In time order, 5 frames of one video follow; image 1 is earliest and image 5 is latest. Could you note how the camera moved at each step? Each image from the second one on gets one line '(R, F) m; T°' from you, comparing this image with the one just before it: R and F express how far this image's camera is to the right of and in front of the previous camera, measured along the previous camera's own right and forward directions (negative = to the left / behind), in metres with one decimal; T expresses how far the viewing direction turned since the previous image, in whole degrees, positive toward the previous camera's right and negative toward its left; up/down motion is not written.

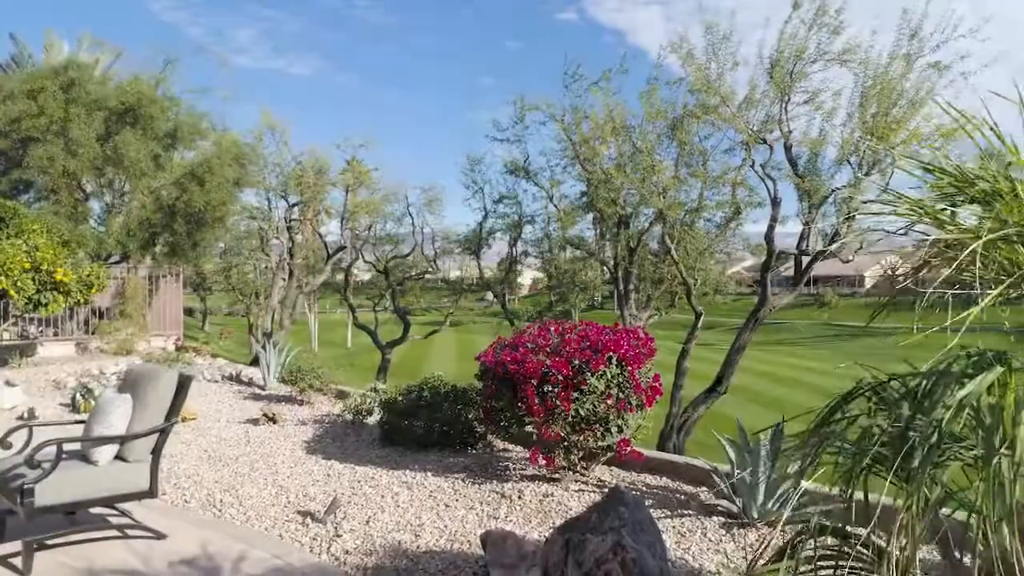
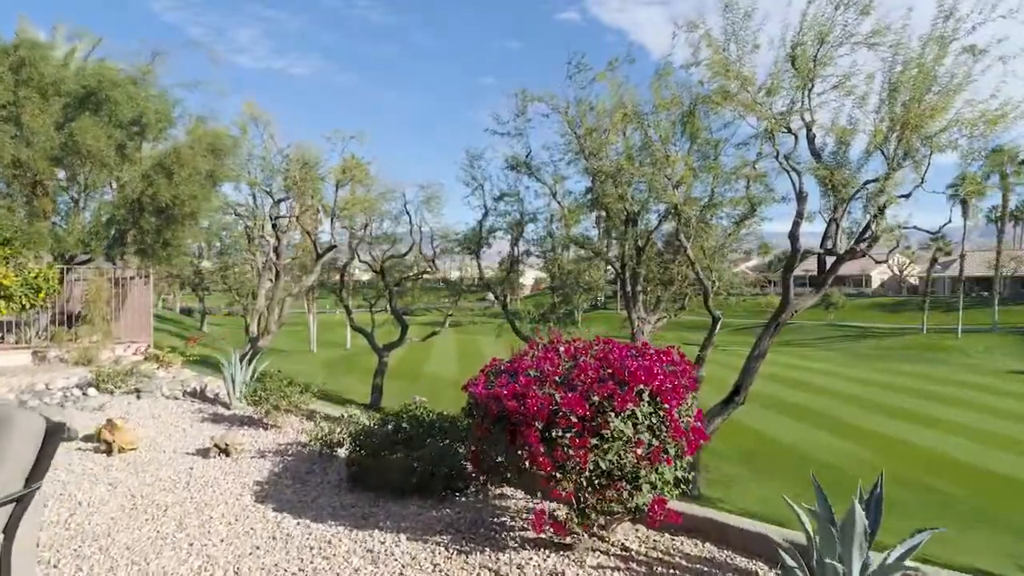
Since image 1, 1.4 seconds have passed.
(0.0, +0.9) m; 0°
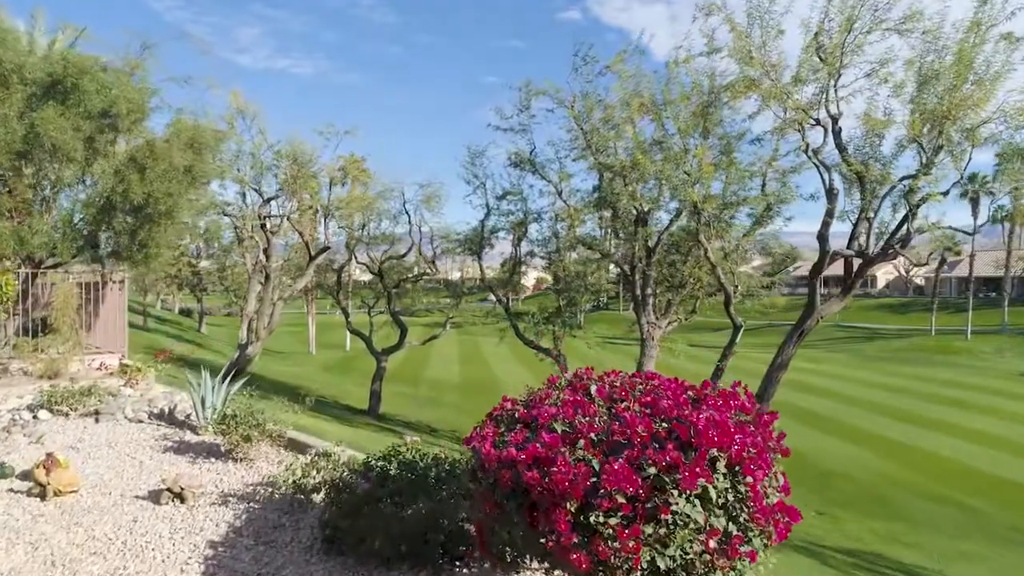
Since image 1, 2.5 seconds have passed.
(-0.1, +0.8) m; 0°
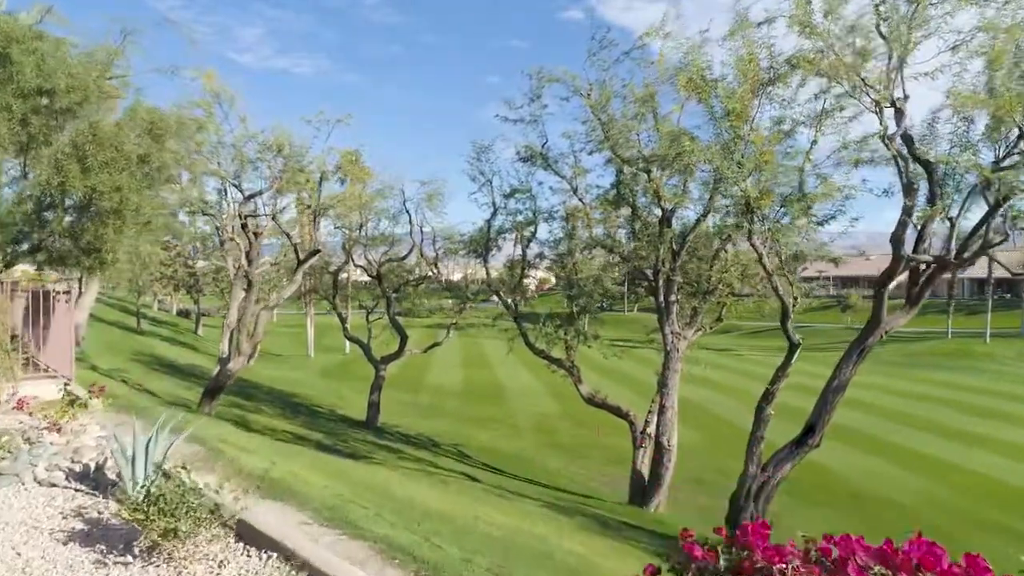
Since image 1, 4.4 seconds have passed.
(-0.2, +1.4) m; 0°
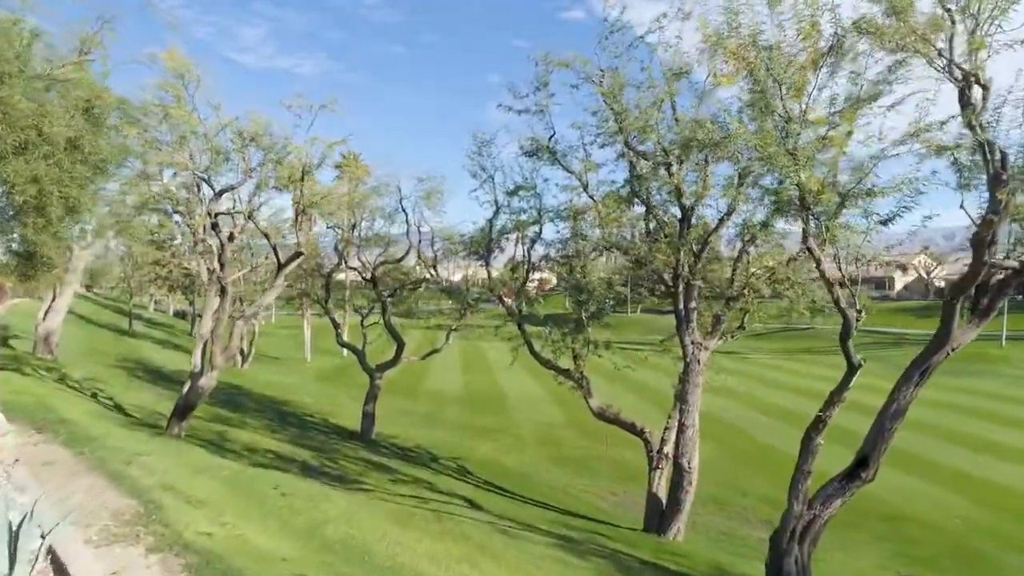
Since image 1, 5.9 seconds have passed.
(-0.1, +1.3) m; 0°
